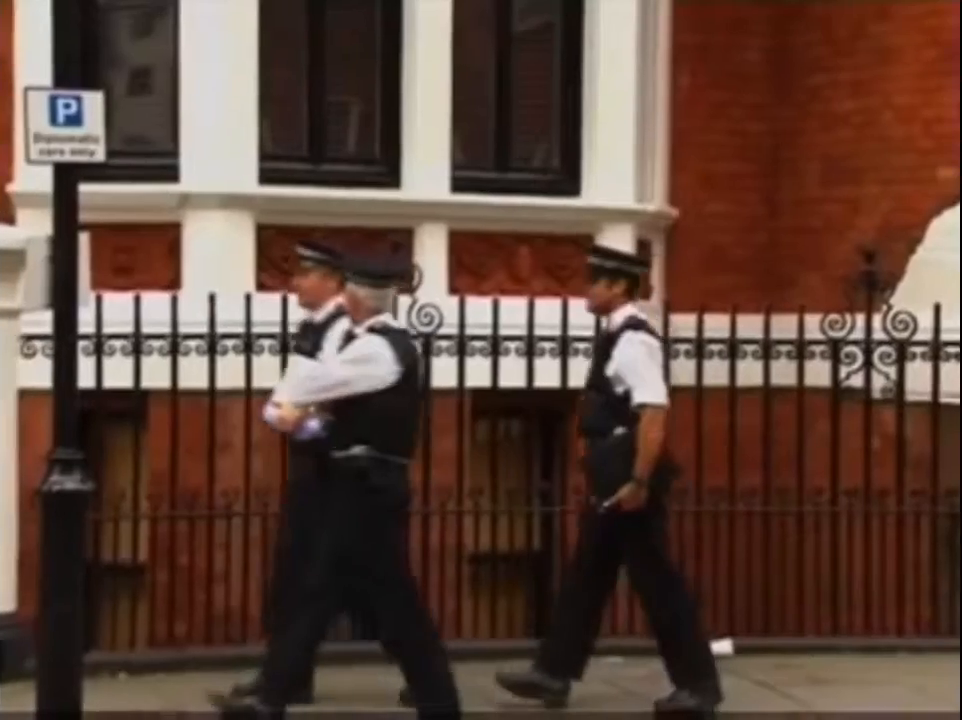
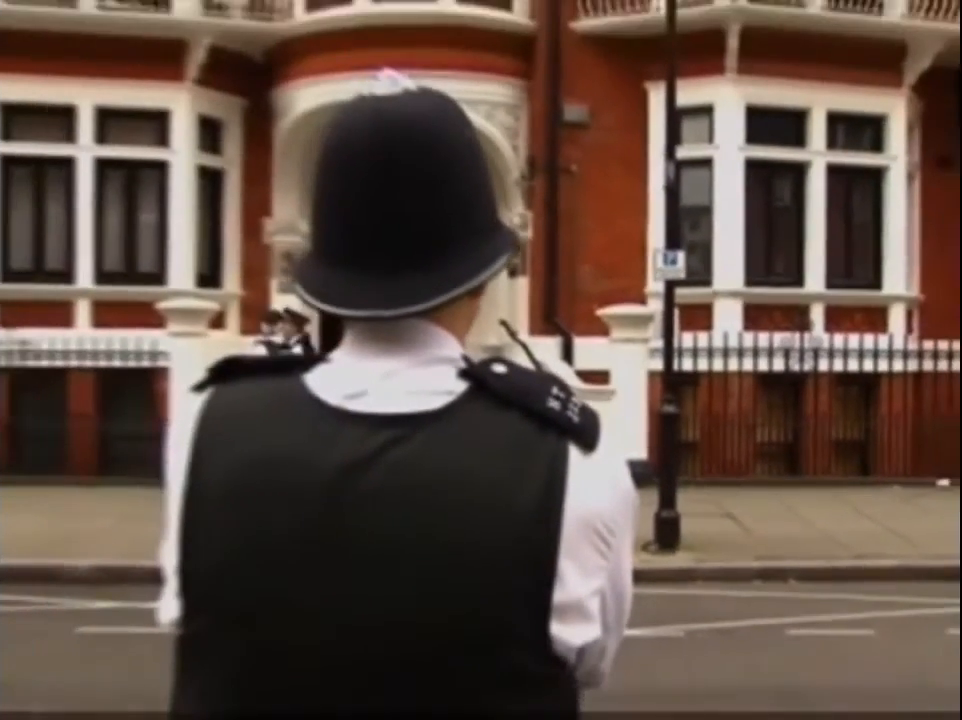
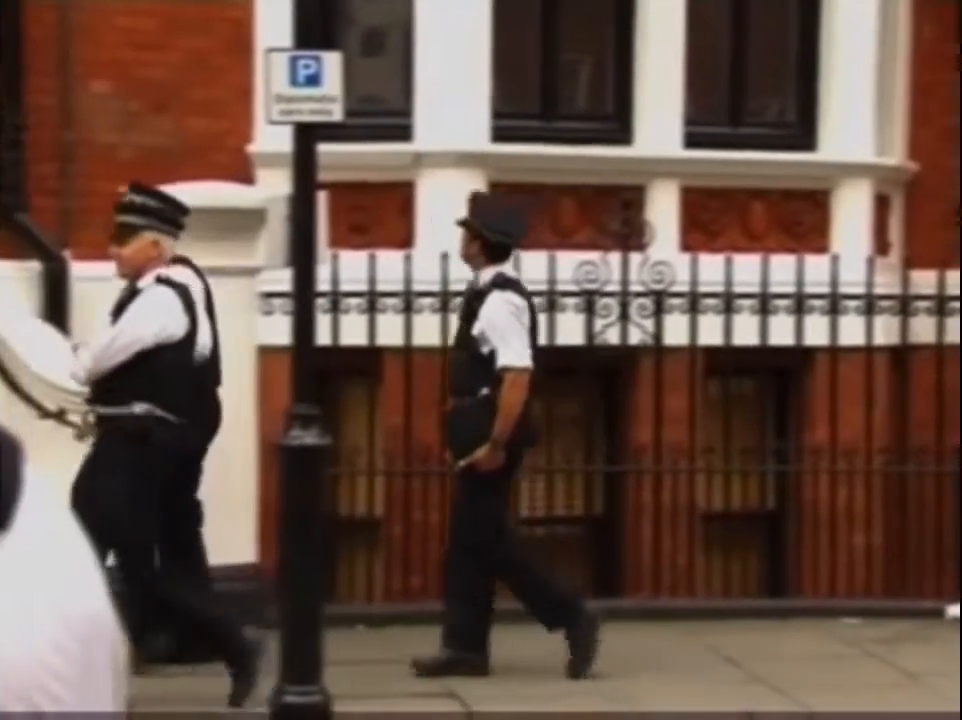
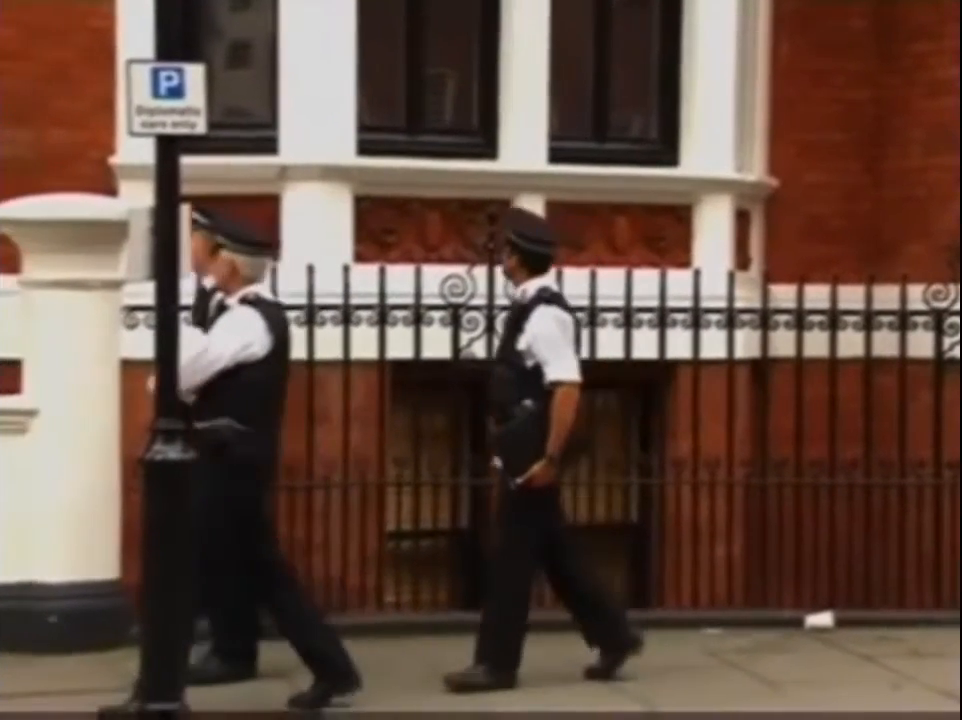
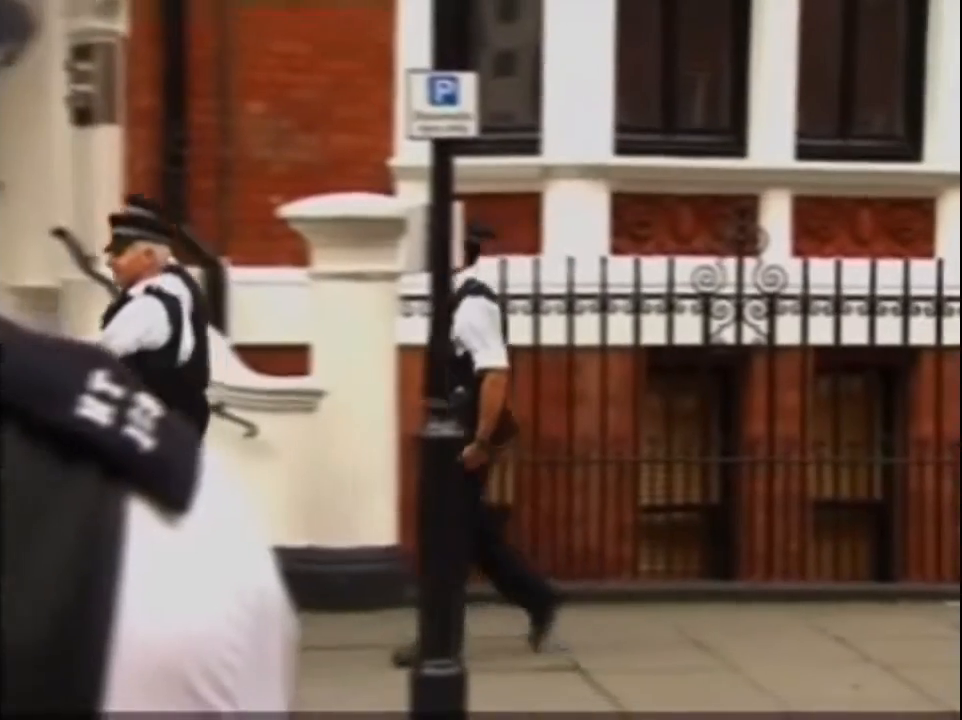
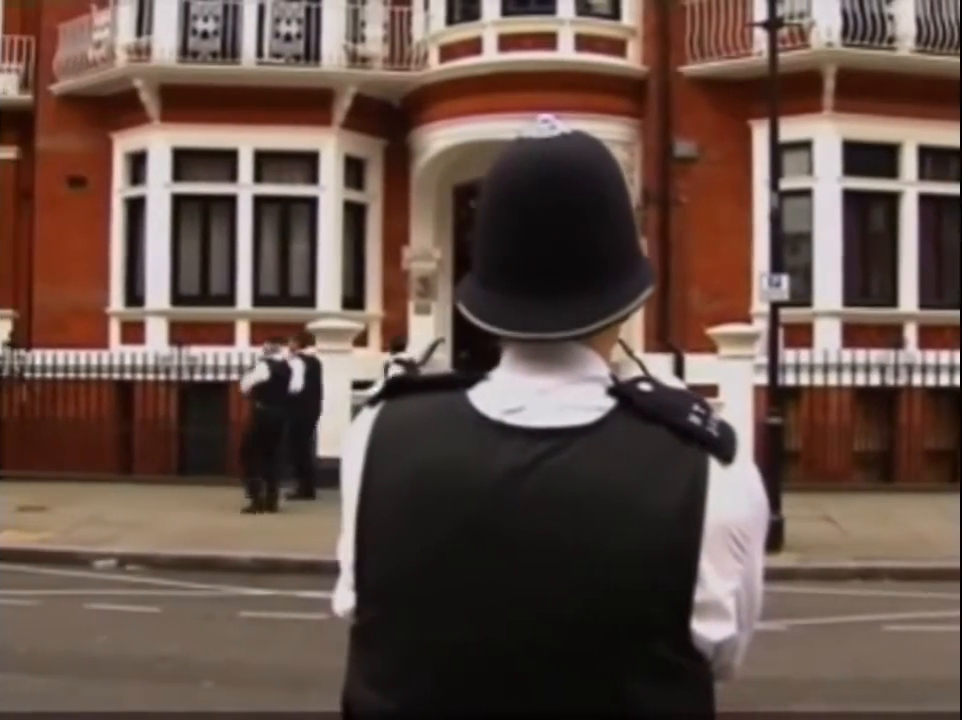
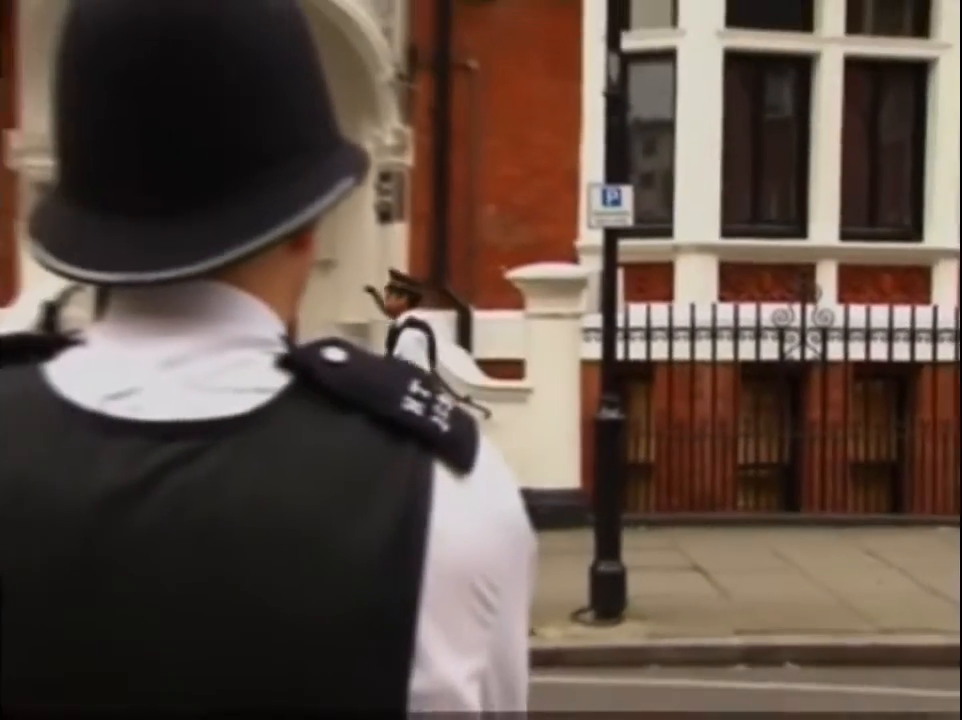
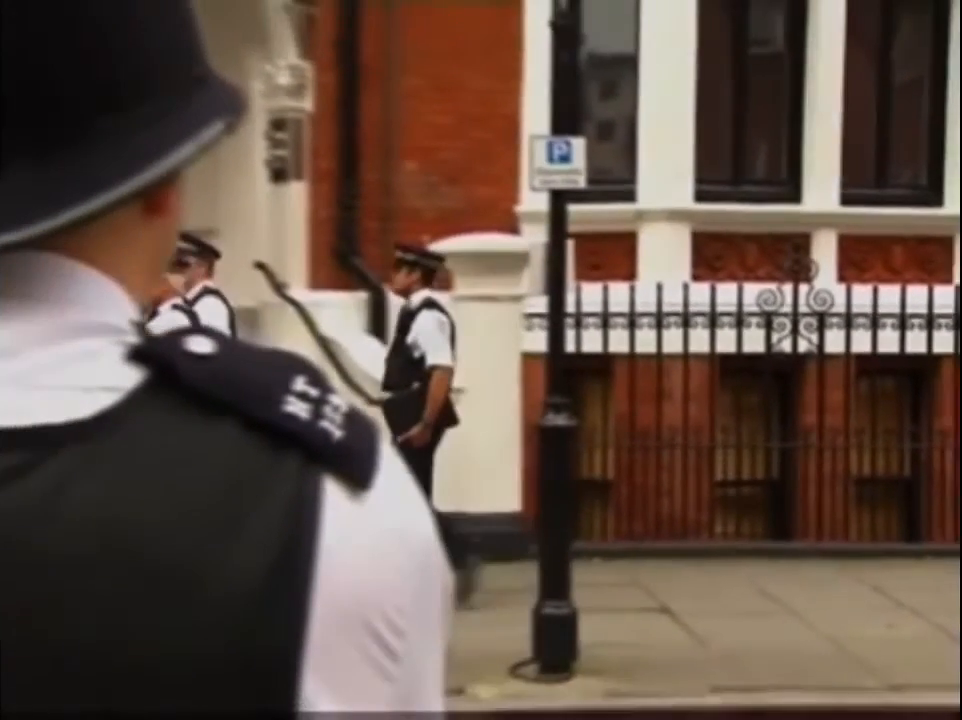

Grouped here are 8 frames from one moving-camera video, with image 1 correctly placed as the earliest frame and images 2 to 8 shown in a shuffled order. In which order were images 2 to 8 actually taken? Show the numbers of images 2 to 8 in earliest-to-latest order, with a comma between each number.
4, 3, 5, 8, 7, 2, 6
